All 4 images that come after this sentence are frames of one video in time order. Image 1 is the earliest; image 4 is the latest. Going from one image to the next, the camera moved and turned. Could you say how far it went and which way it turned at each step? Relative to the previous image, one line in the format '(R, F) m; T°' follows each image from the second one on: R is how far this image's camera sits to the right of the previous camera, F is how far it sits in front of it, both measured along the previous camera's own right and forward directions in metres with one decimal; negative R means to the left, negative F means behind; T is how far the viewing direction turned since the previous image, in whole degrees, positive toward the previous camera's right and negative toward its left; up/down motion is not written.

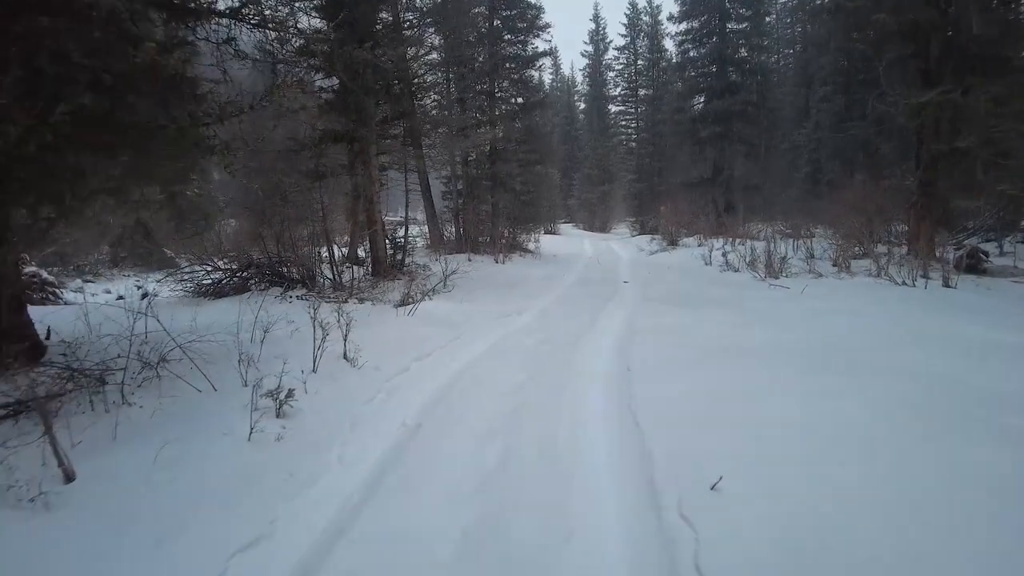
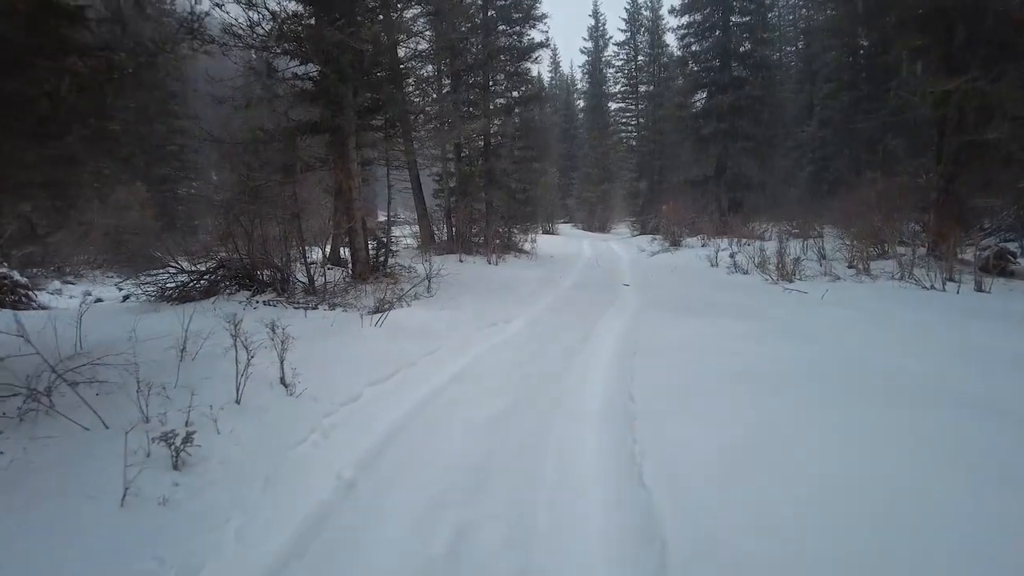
(+0.1, +0.7) m; 0°
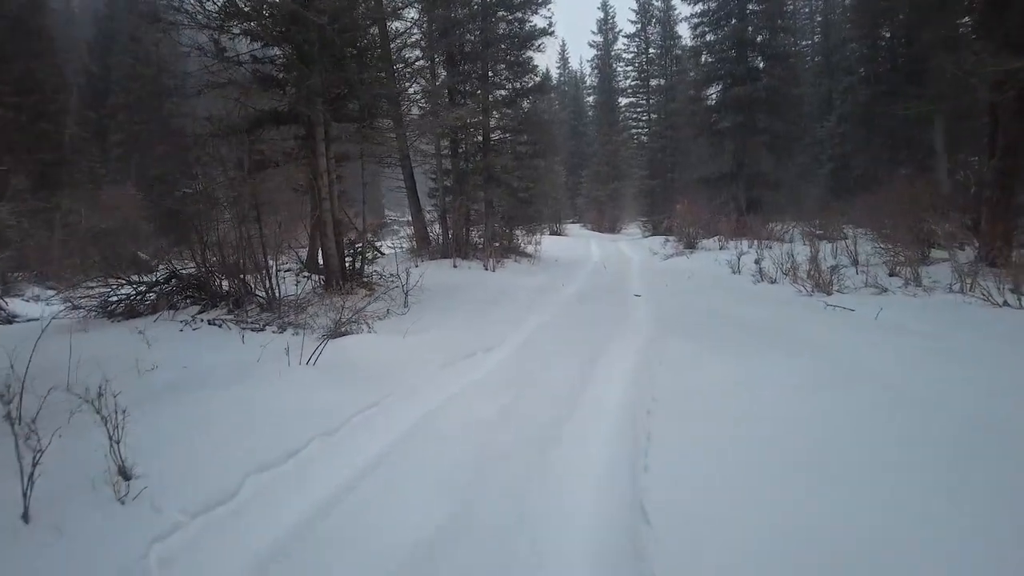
(+0.2, +1.1) m; -1°
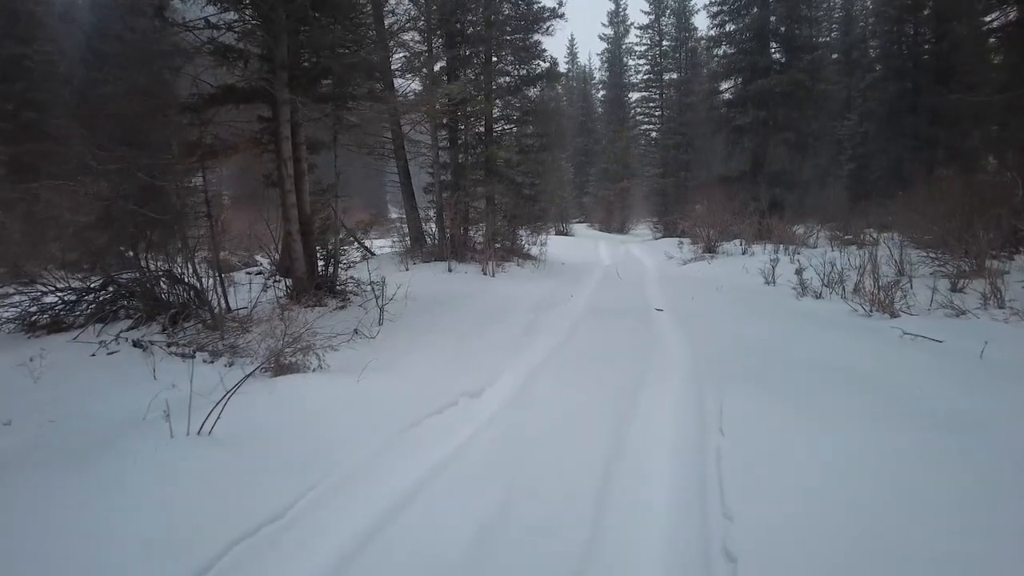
(0.0, +1.2) m; 0°
